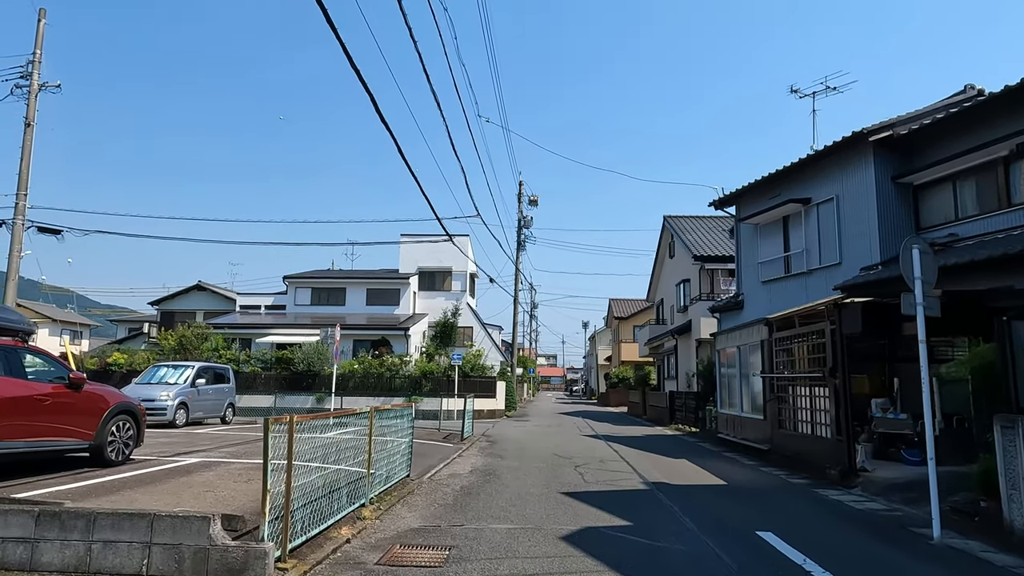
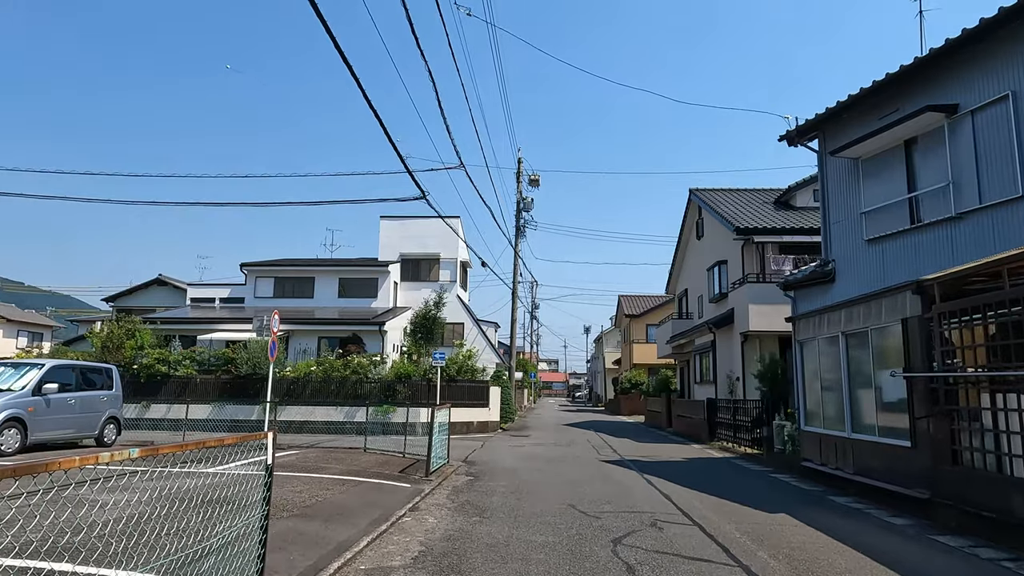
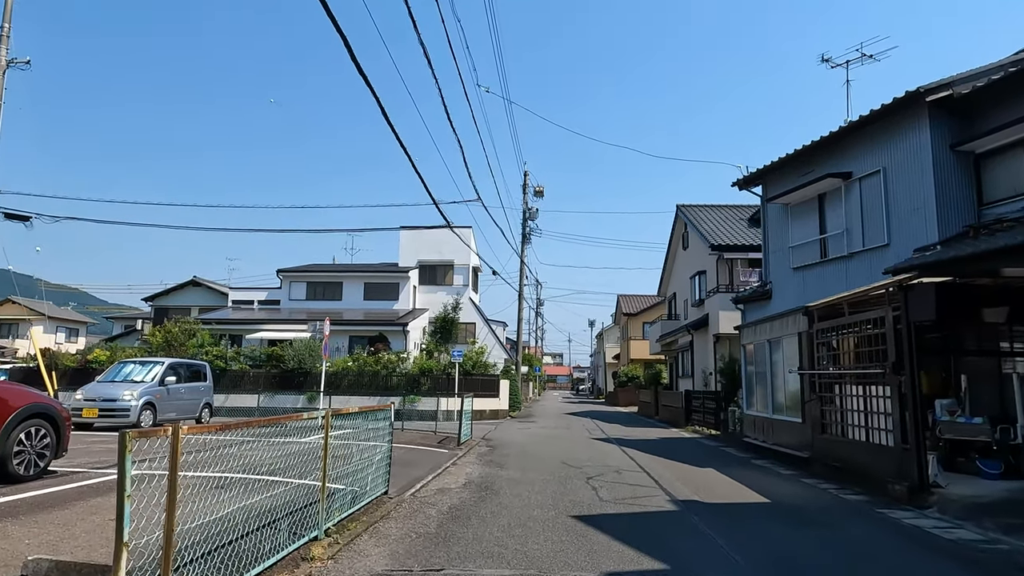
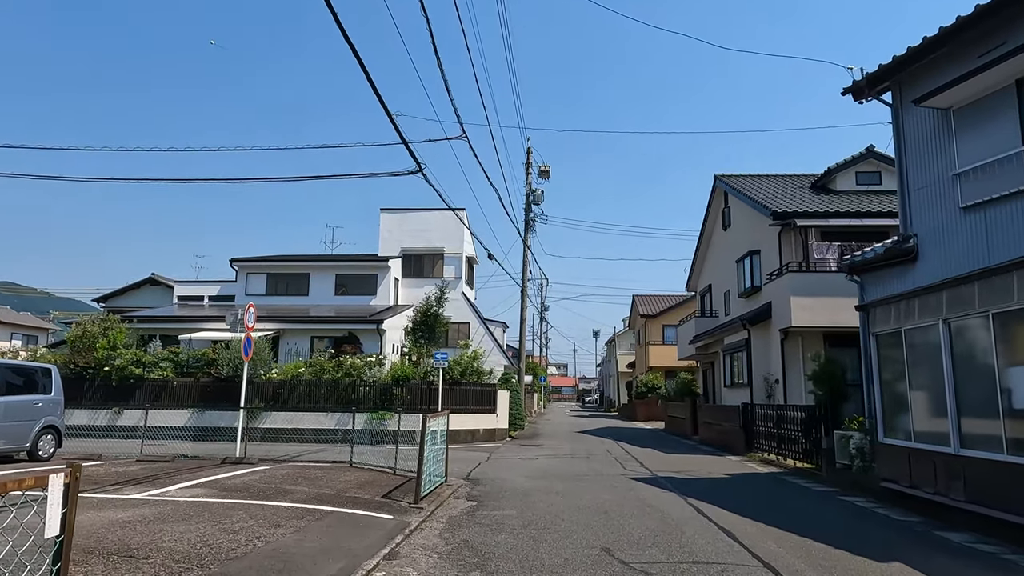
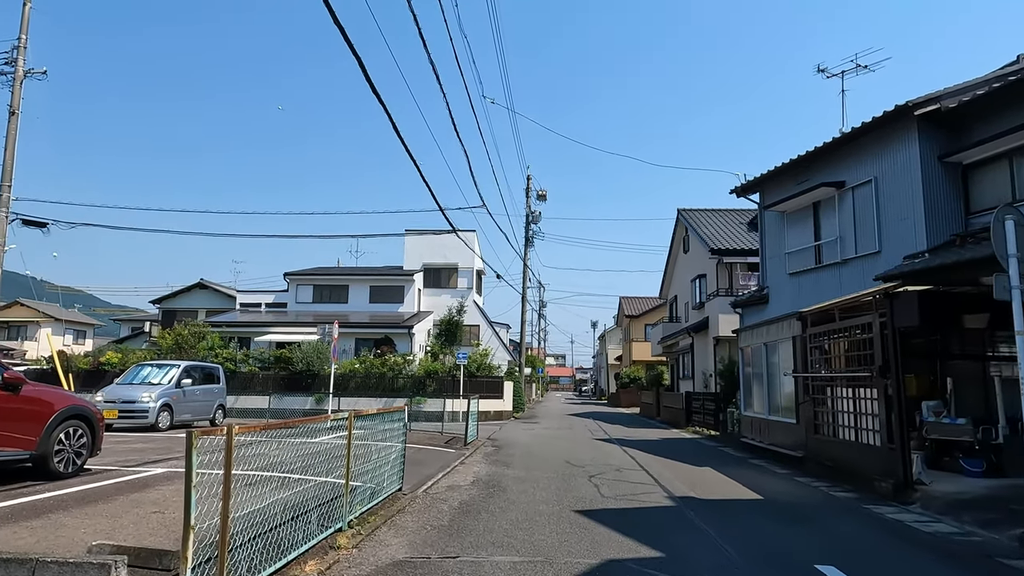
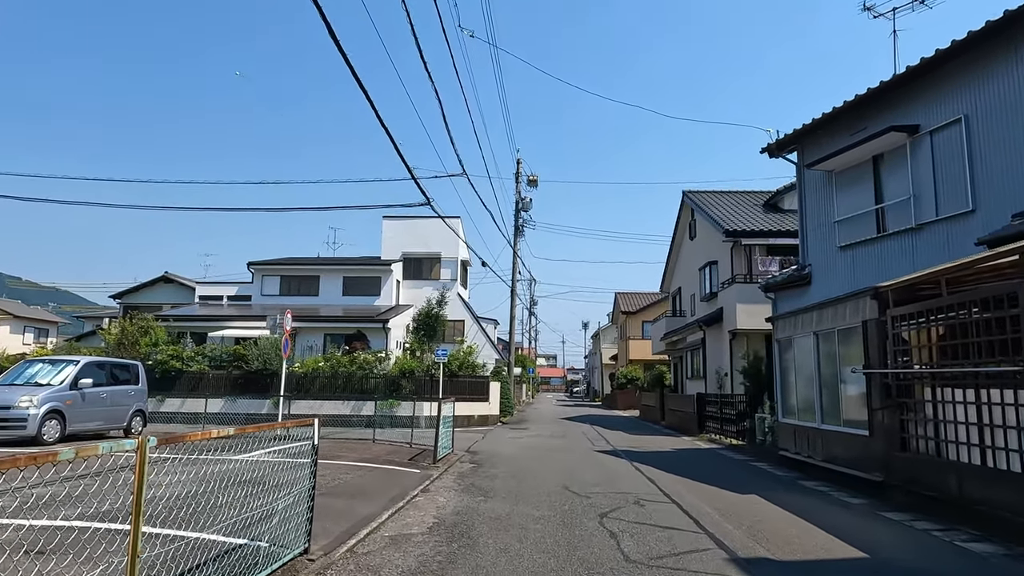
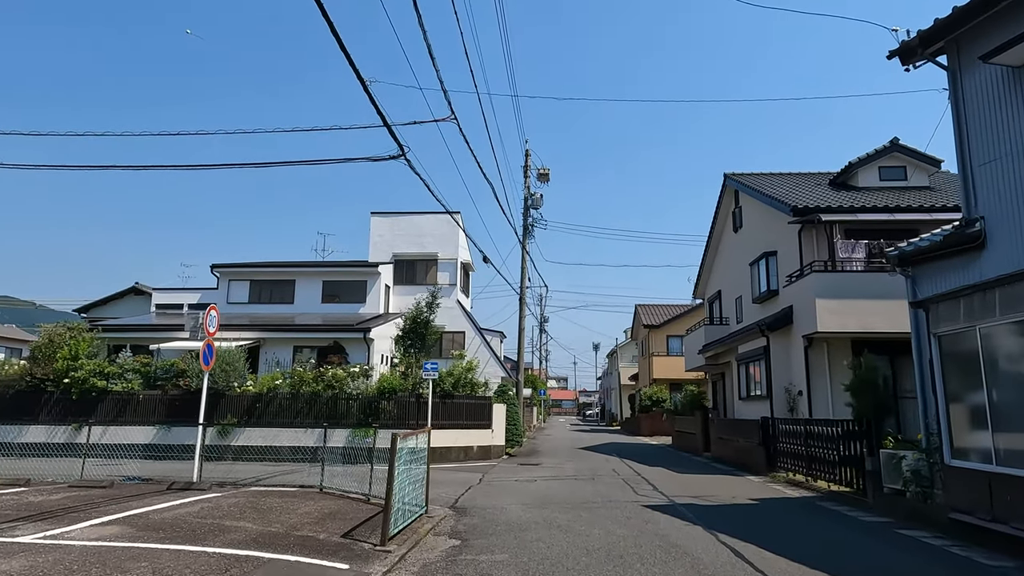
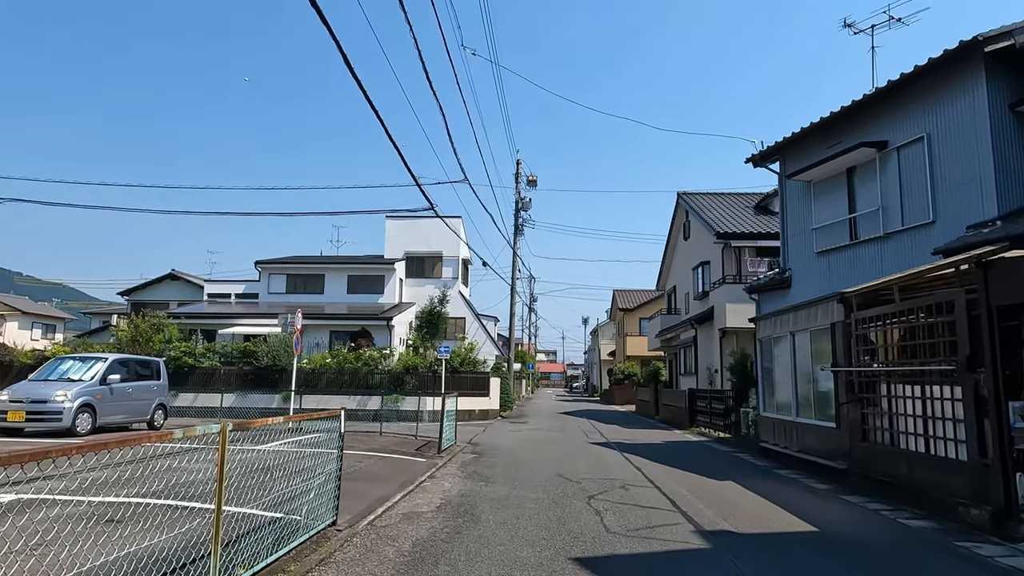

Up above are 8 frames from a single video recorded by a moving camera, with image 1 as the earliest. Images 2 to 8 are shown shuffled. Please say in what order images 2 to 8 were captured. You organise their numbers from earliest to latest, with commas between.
5, 3, 8, 6, 2, 4, 7
